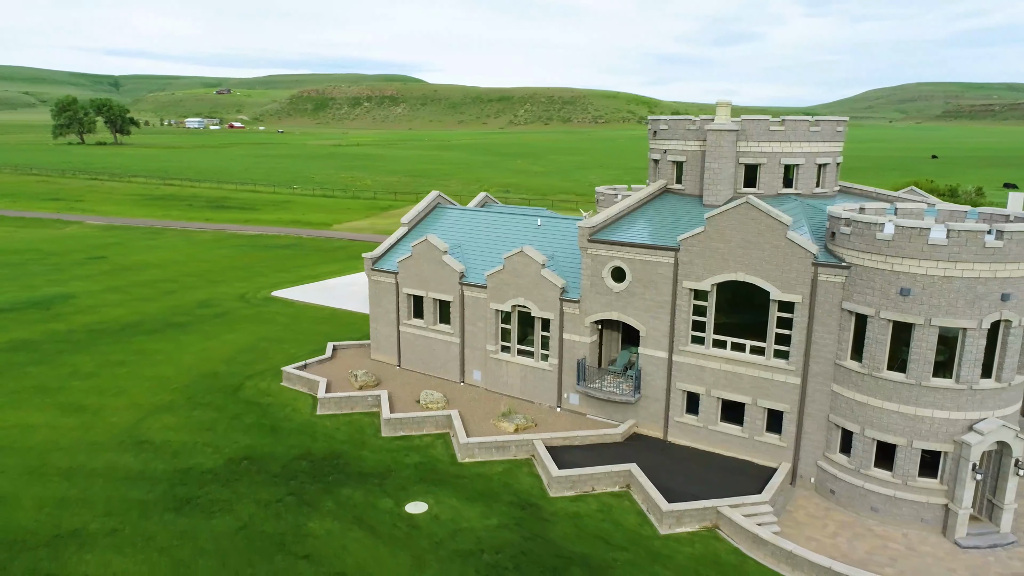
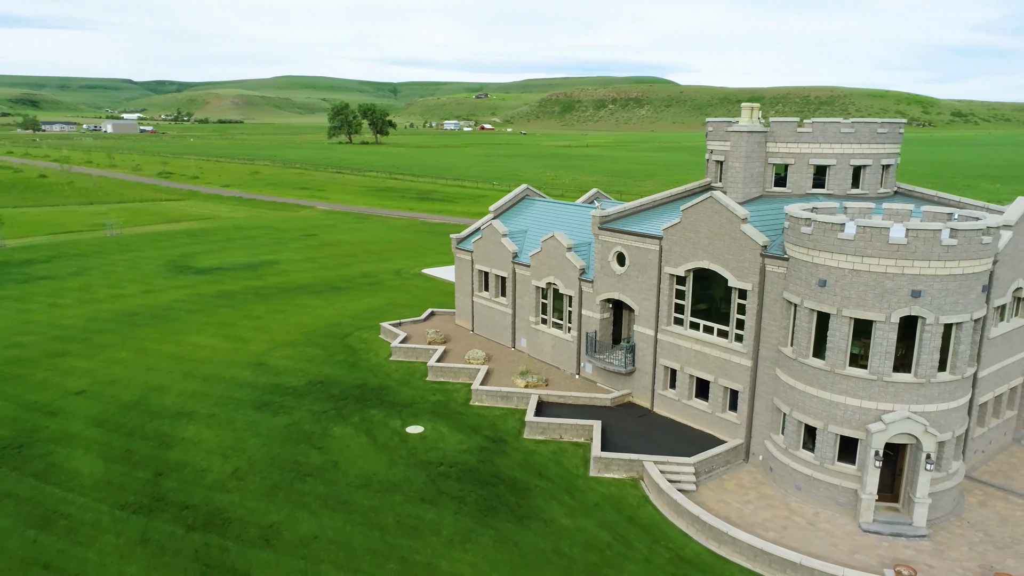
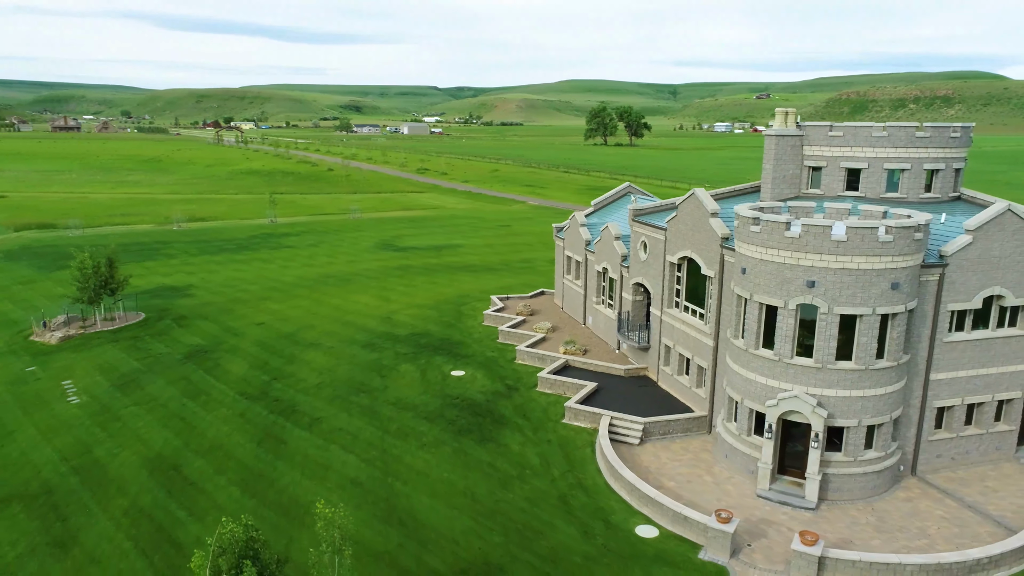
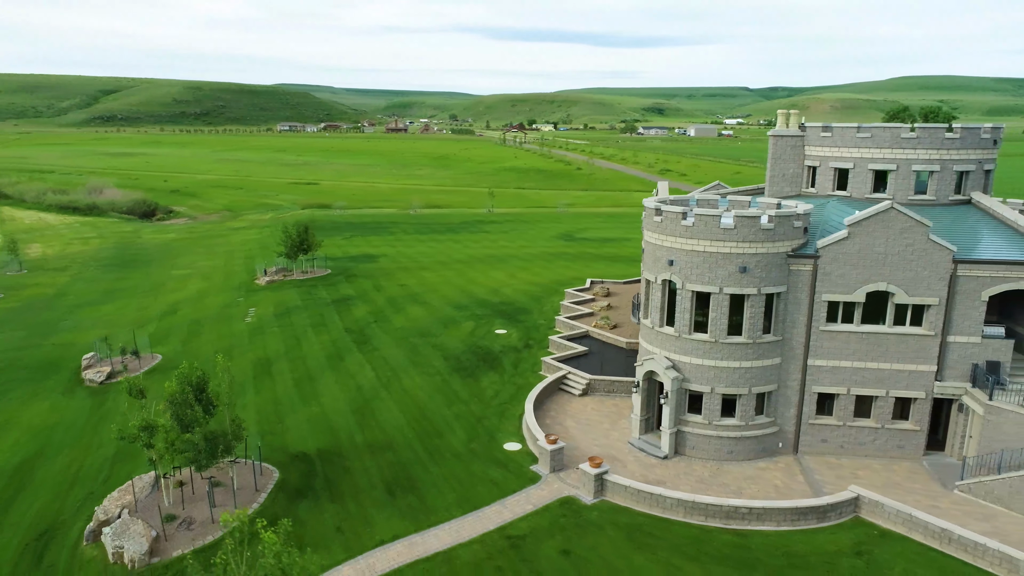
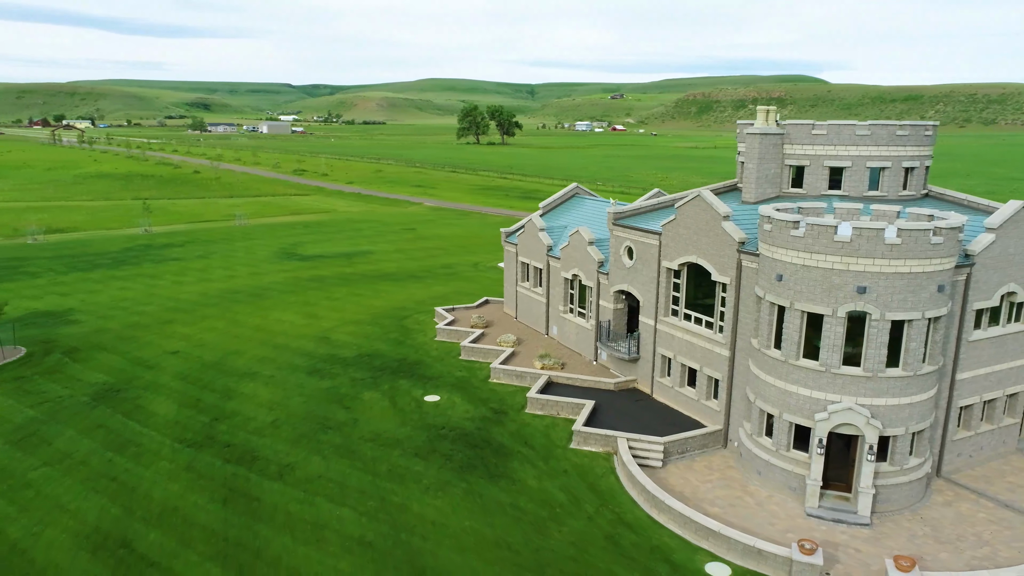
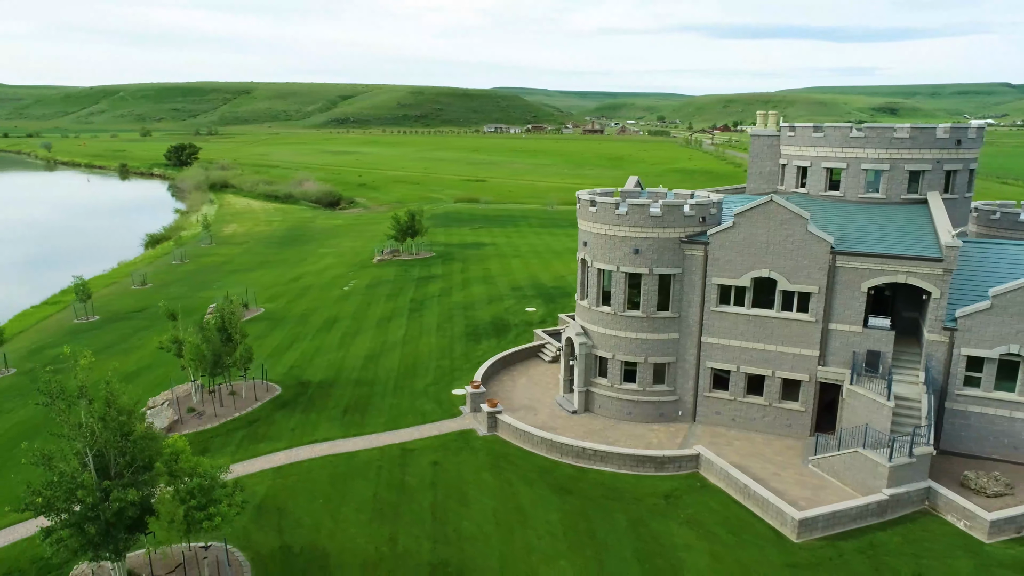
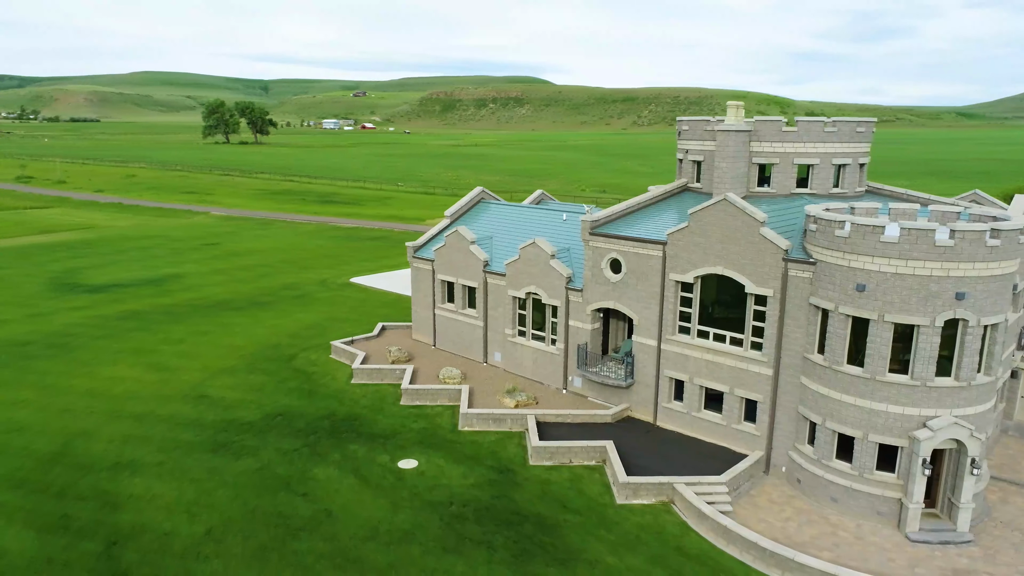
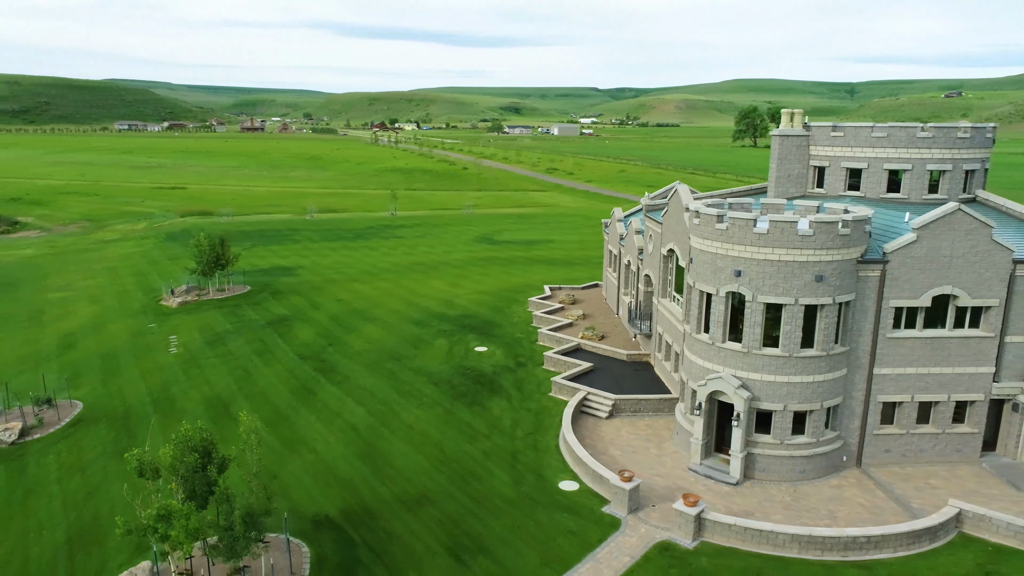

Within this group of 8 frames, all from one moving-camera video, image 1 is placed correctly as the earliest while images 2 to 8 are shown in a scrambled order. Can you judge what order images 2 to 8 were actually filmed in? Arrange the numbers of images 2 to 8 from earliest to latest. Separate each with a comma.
7, 2, 5, 3, 8, 4, 6
